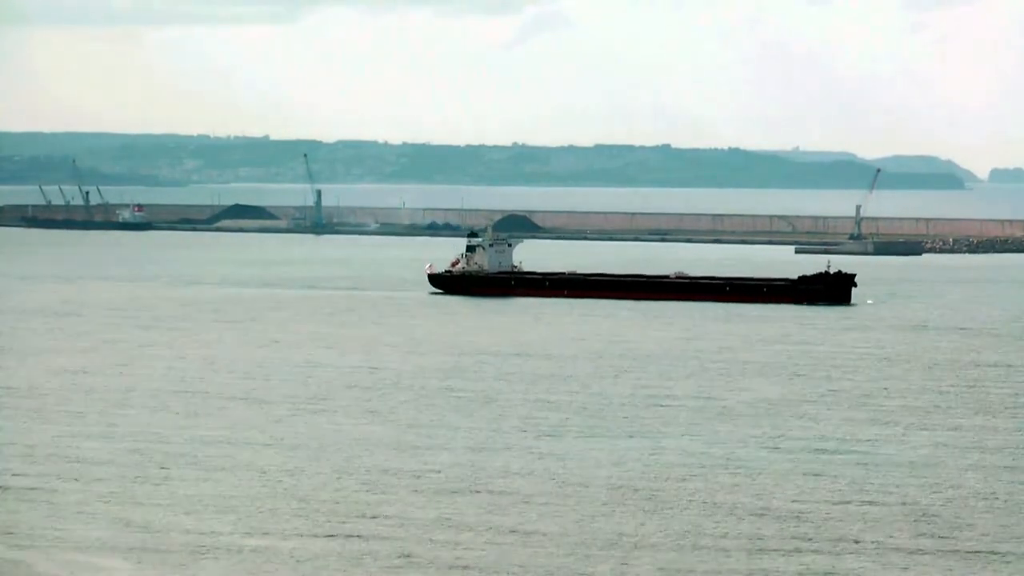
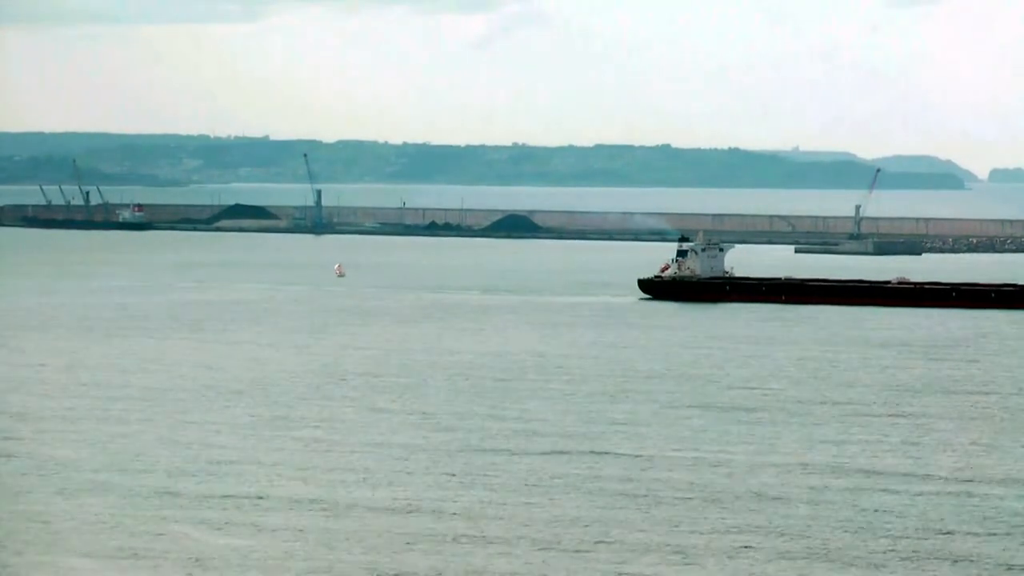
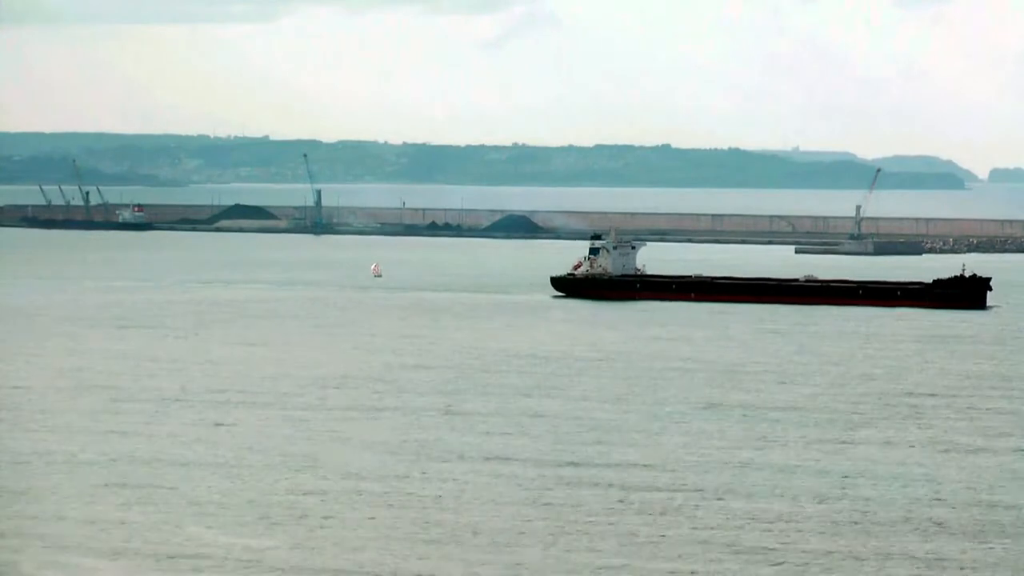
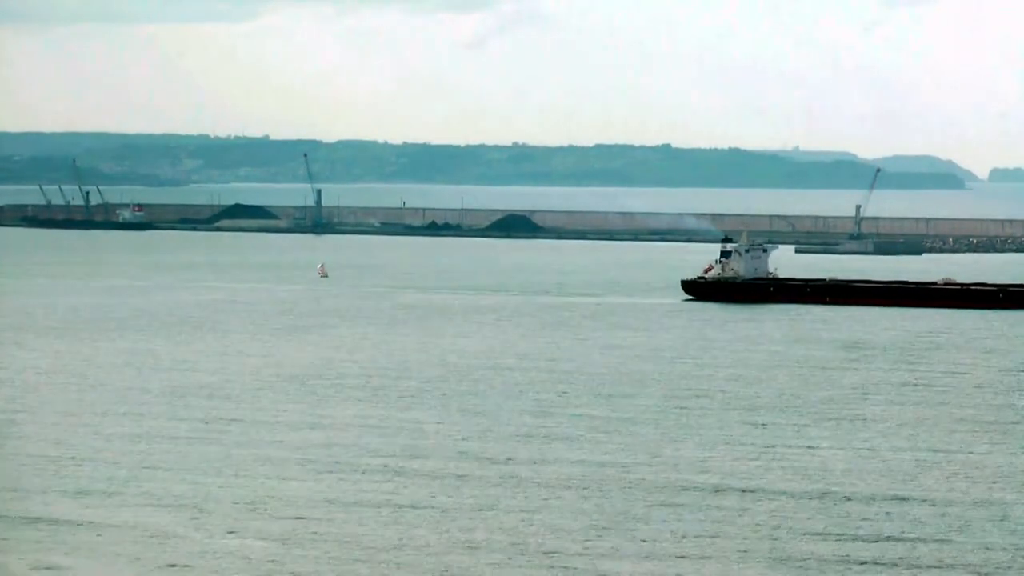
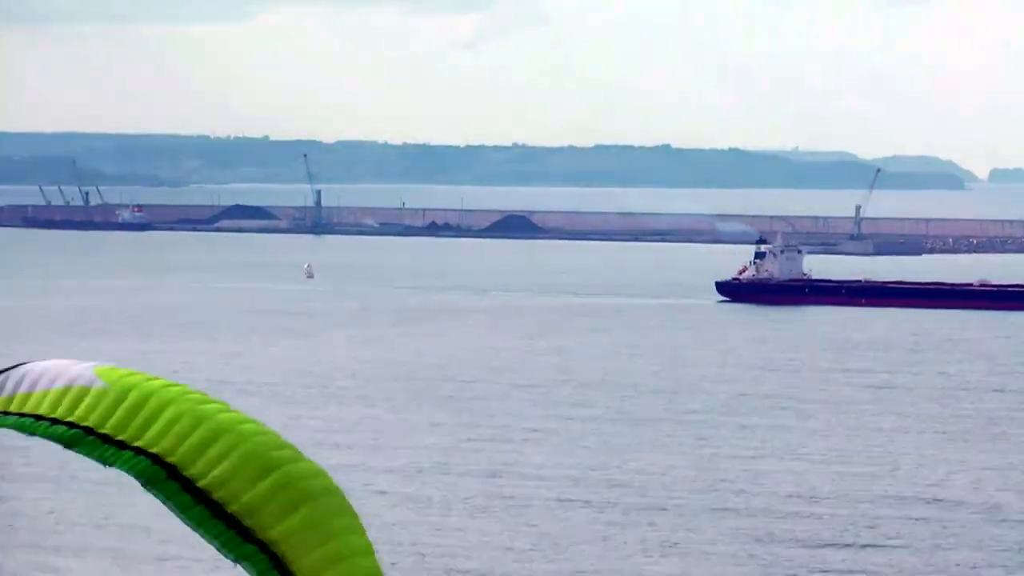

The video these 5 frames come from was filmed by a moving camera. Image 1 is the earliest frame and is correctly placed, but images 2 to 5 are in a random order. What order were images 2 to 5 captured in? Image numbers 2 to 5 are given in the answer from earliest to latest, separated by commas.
3, 2, 4, 5
